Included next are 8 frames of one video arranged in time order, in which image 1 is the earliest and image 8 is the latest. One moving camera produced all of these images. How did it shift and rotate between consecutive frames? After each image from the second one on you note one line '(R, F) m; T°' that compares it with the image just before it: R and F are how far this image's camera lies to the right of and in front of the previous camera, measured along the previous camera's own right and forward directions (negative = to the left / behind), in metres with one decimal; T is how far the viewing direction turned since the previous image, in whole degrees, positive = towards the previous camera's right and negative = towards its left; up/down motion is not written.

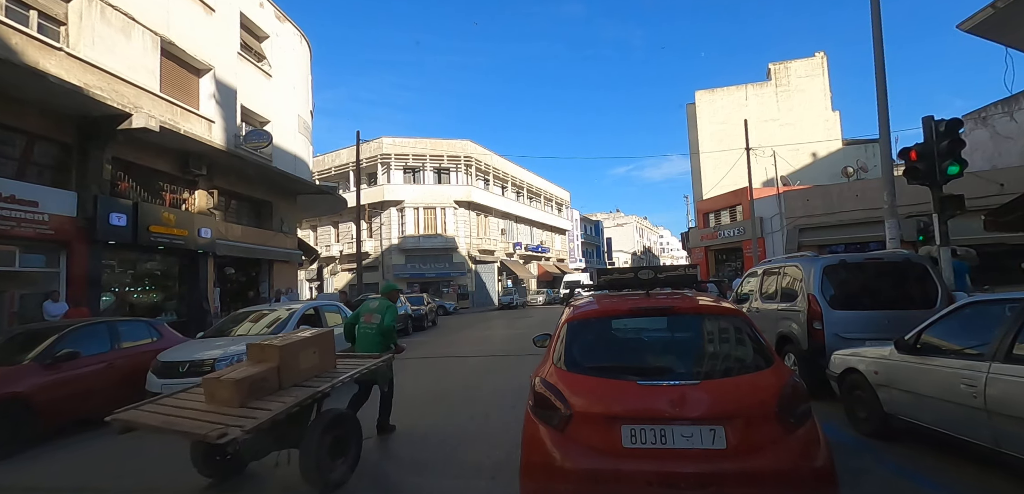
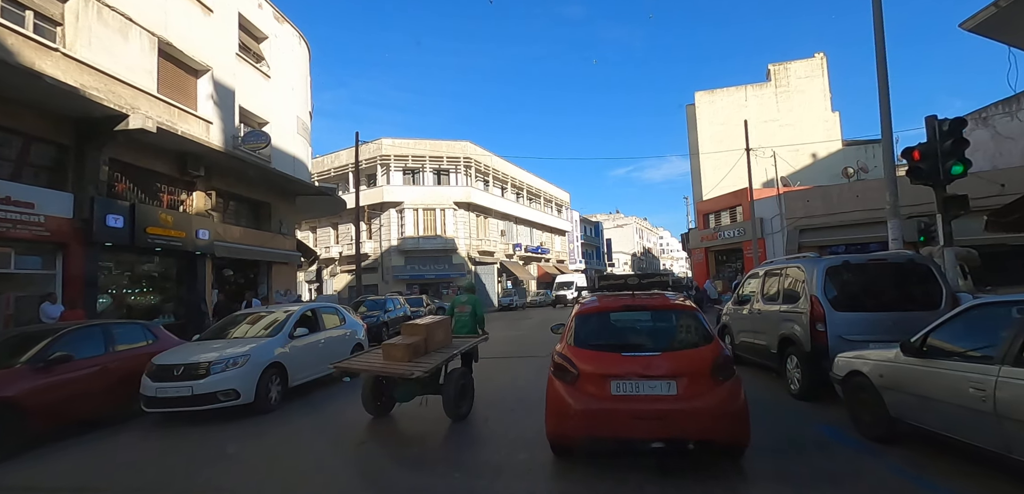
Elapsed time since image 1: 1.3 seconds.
(0.0, +0.1) m; 0°
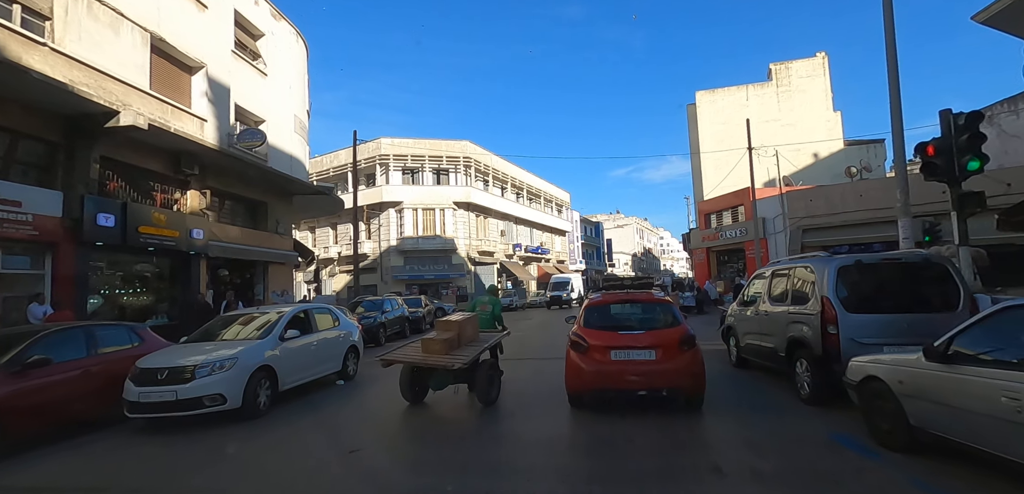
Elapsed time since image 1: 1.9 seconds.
(0.0, +0.2) m; 0°
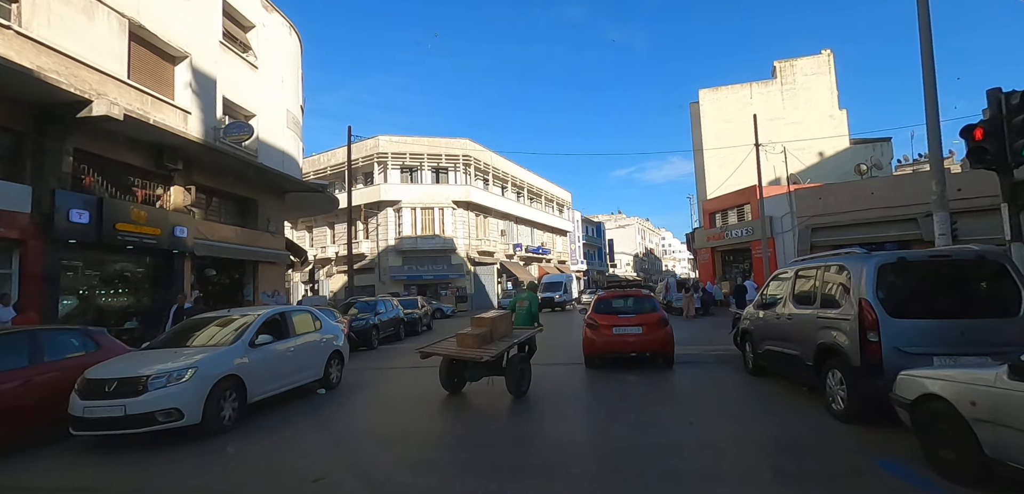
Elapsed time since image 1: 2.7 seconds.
(+0.1, +0.7) m; 0°
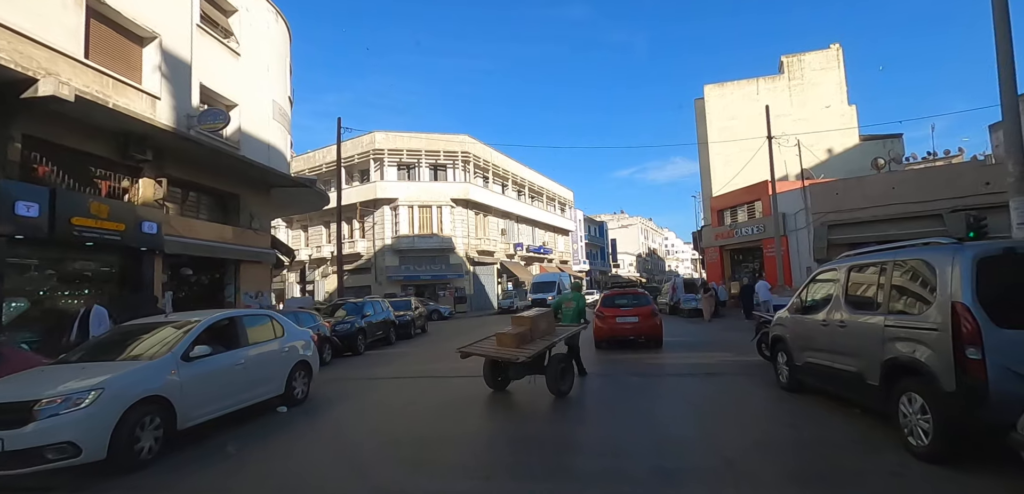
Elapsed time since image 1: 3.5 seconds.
(+0.1, +1.1) m; 0°
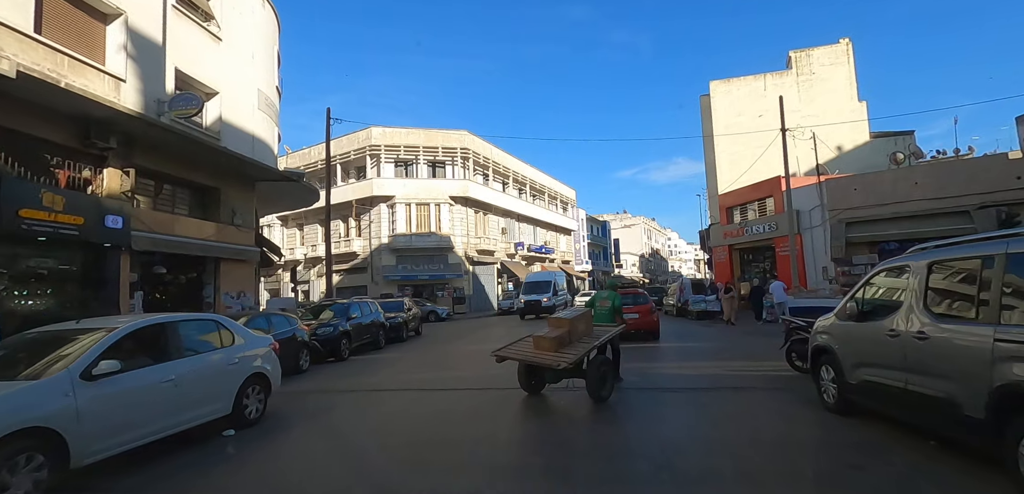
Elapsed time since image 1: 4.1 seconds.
(+0.1, +1.1) m; 0°
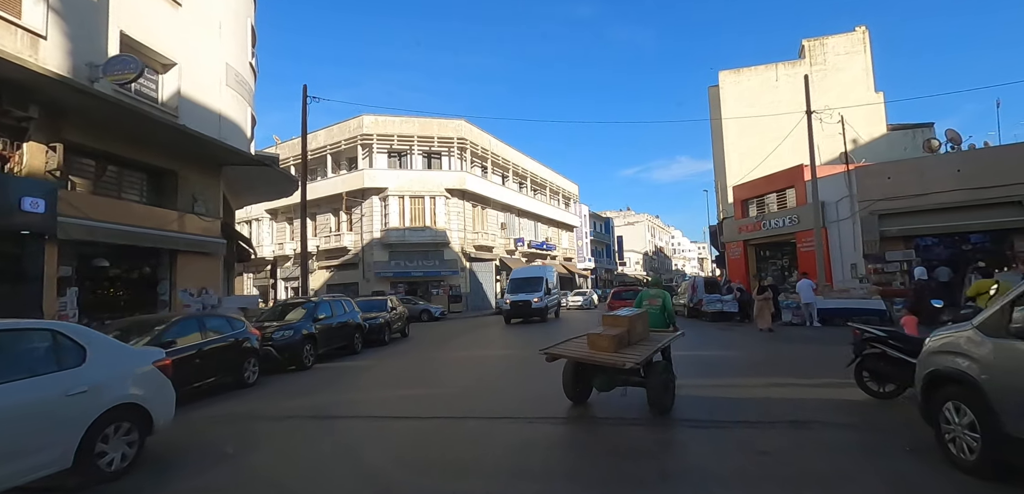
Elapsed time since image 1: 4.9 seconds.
(+0.2, +1.8) m; 0°
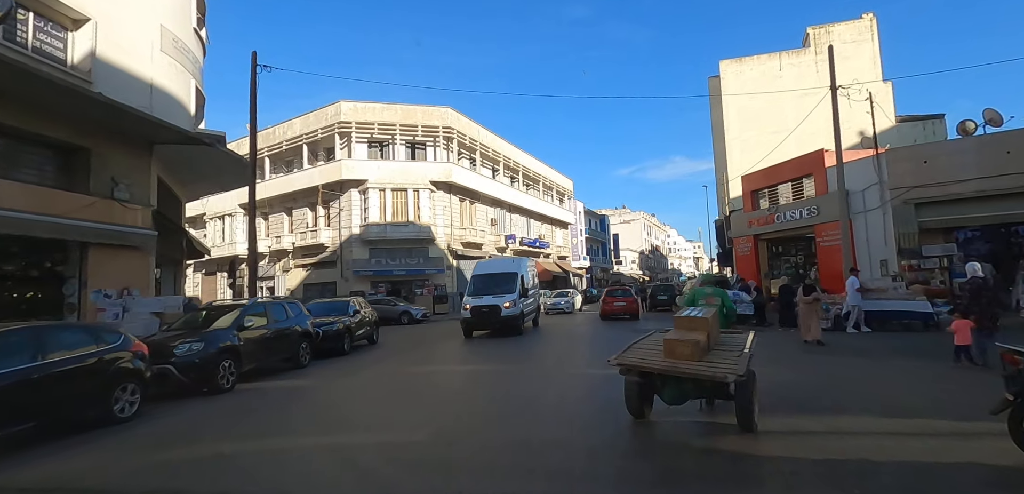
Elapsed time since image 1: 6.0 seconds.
(+0.4, +2.2) m; +1°
